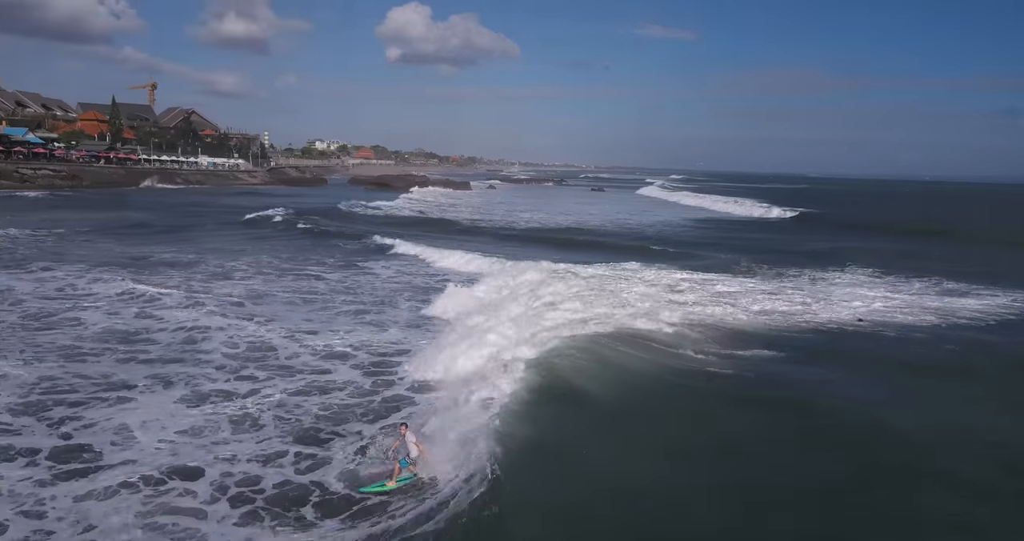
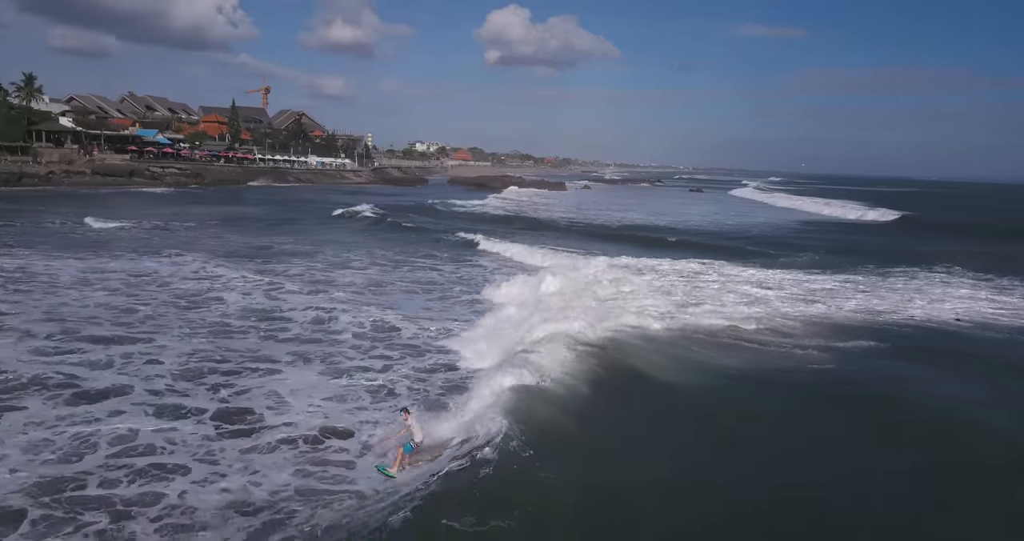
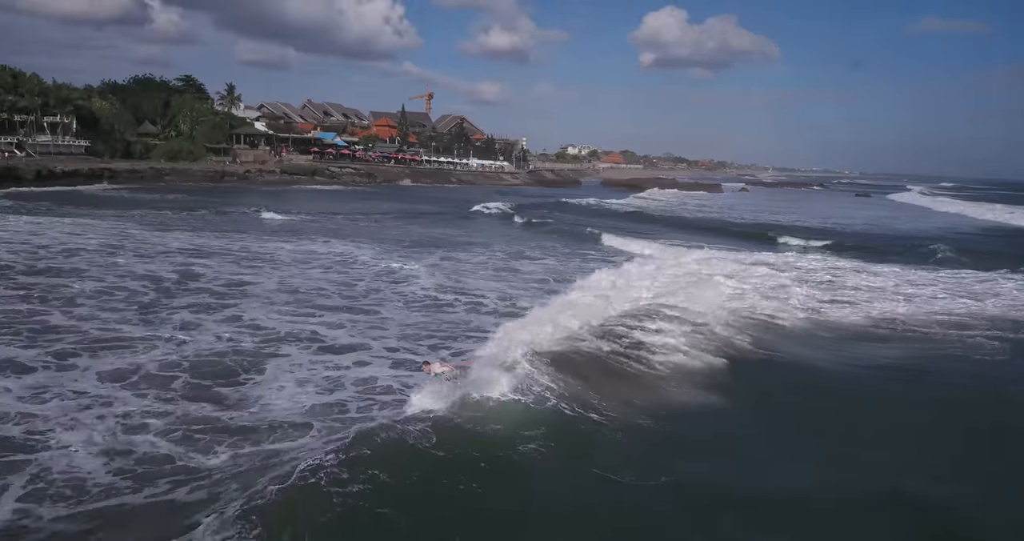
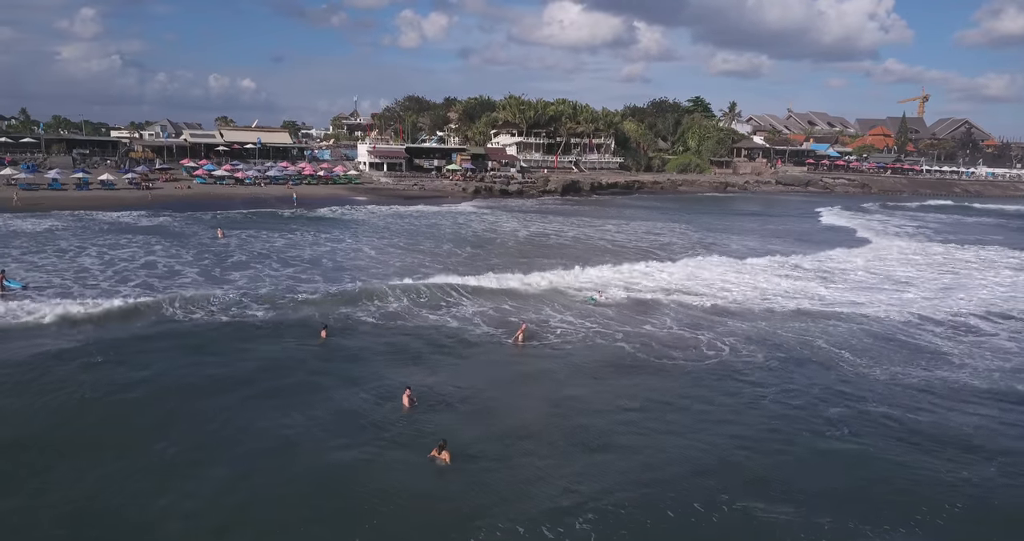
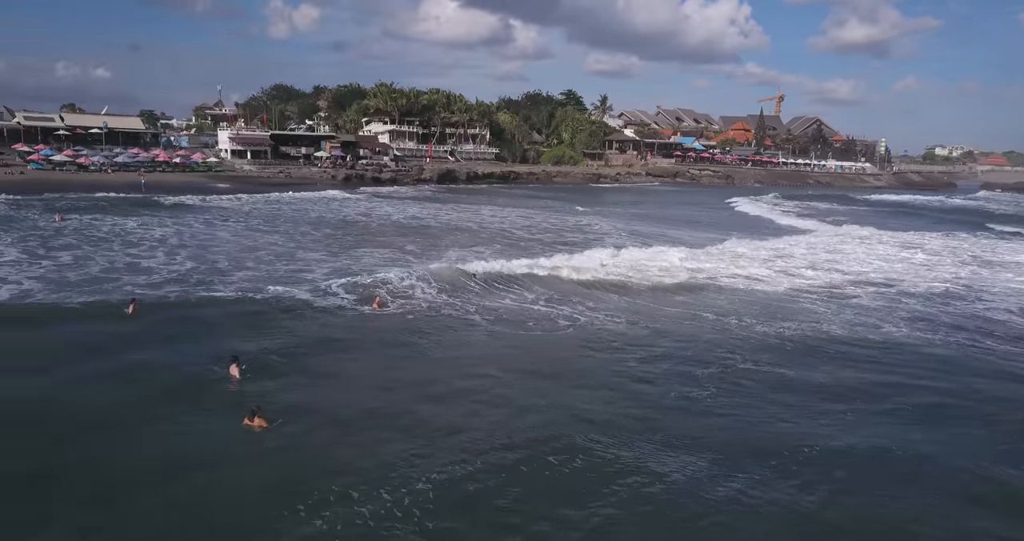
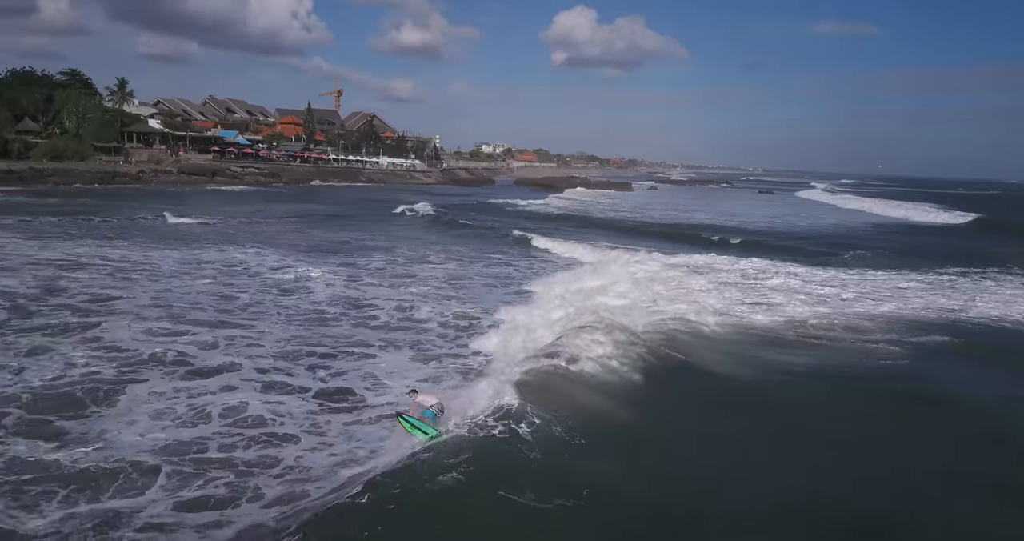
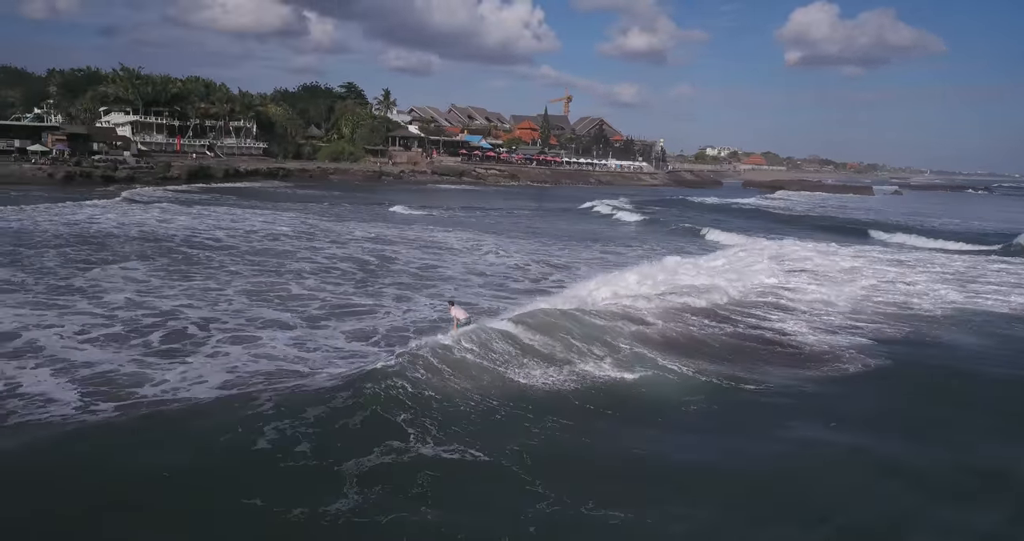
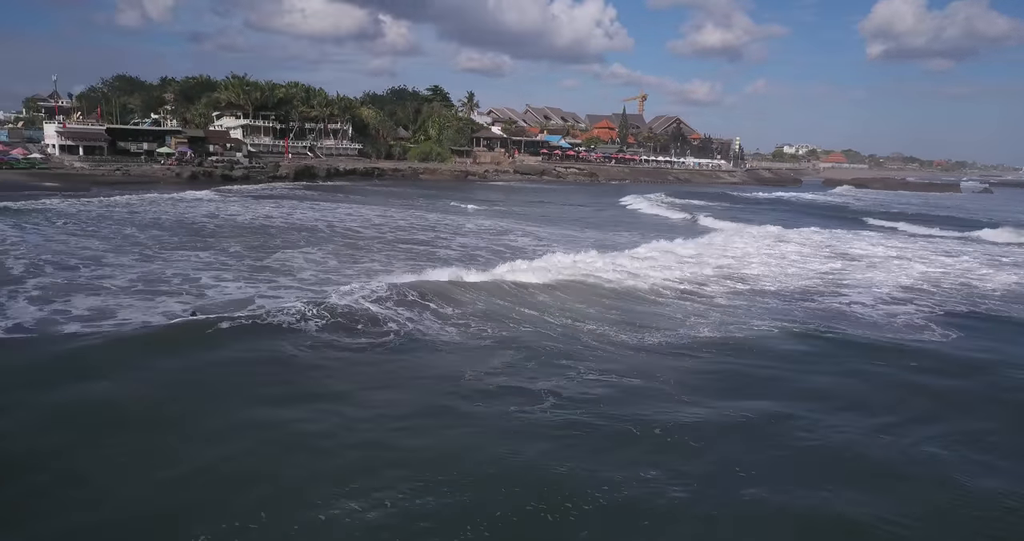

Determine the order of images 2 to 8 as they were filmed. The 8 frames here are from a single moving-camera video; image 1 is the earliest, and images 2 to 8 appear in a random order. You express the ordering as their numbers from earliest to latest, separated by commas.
2, 6, 3, 7, 8, 5, 4
